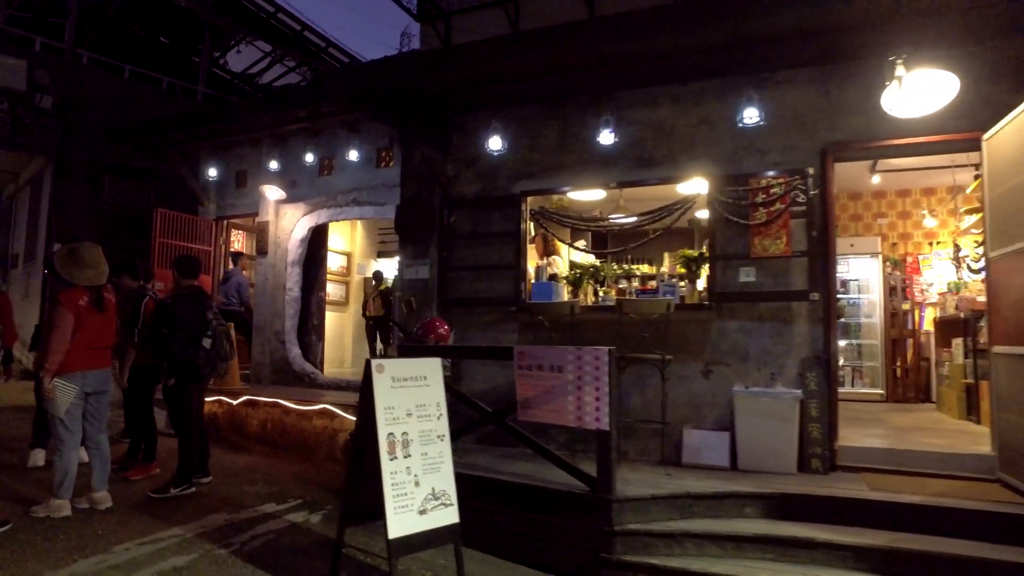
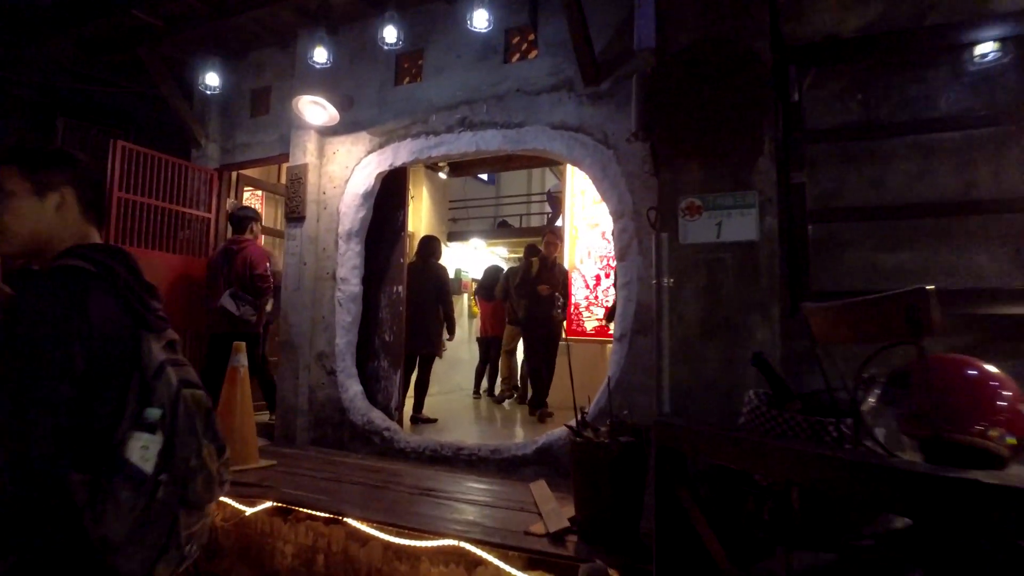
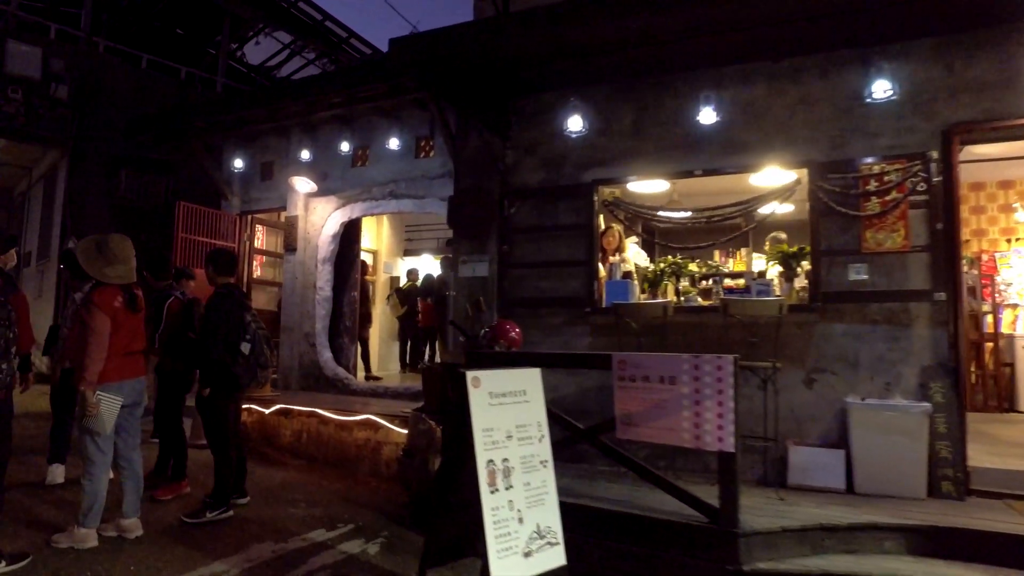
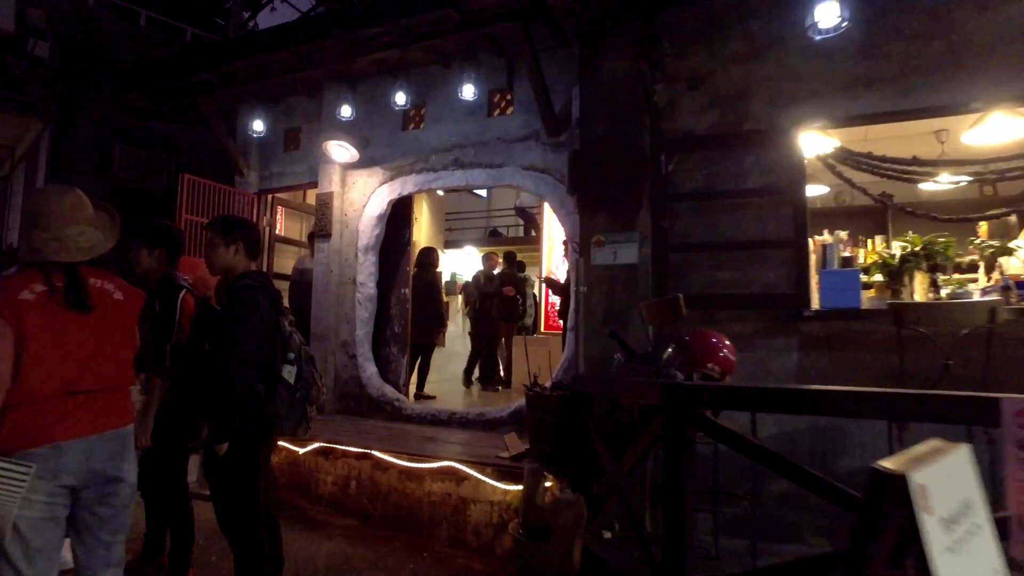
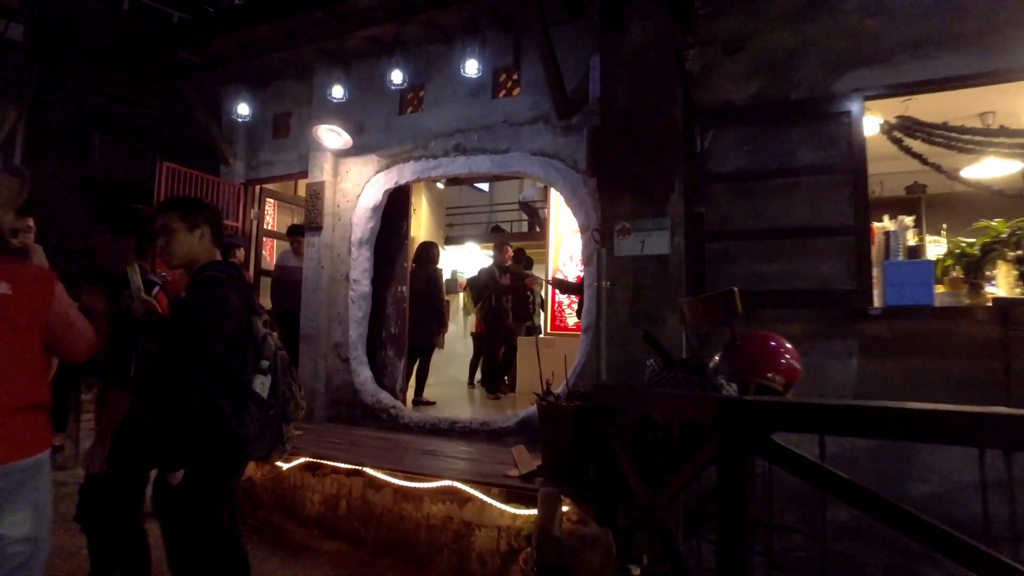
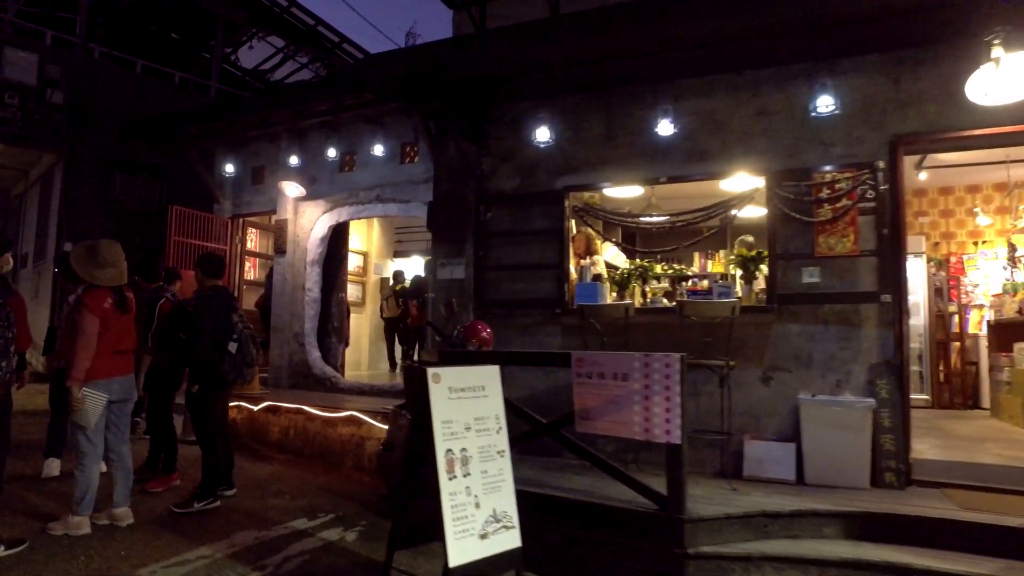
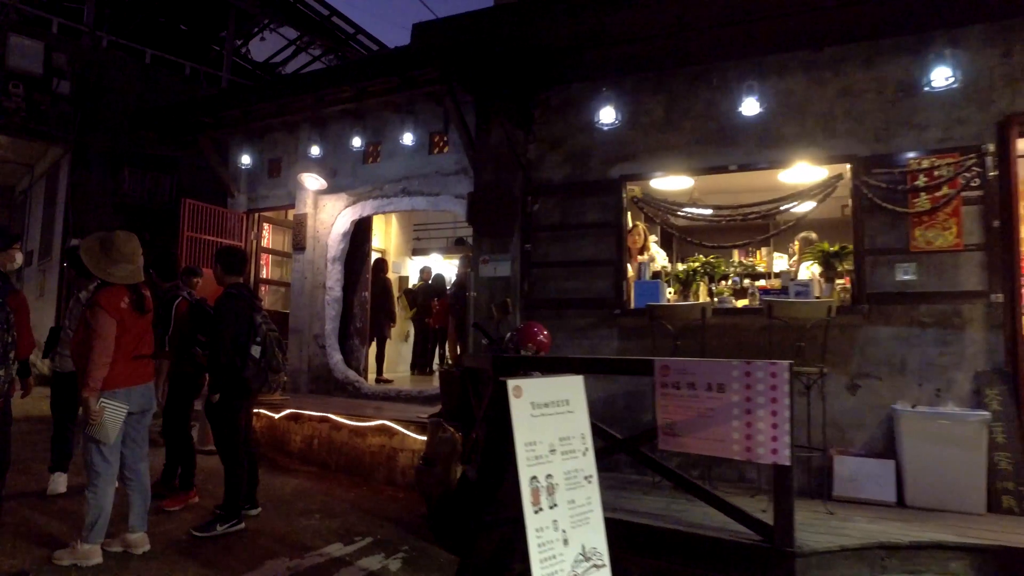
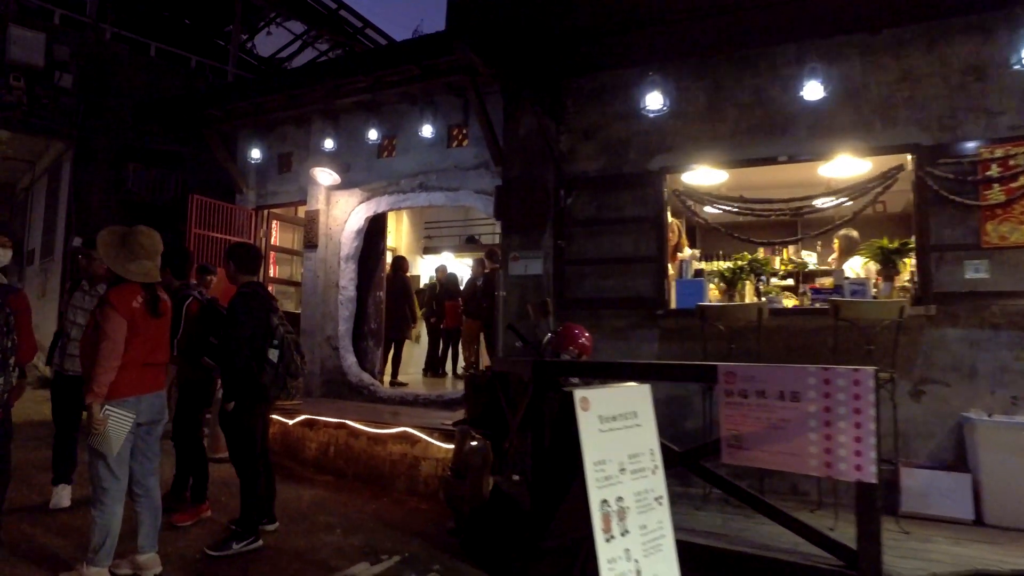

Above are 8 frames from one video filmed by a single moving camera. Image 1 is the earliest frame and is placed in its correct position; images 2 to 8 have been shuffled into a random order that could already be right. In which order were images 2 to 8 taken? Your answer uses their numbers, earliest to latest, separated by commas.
6, 3, 7, 8, 4, 5, 2
